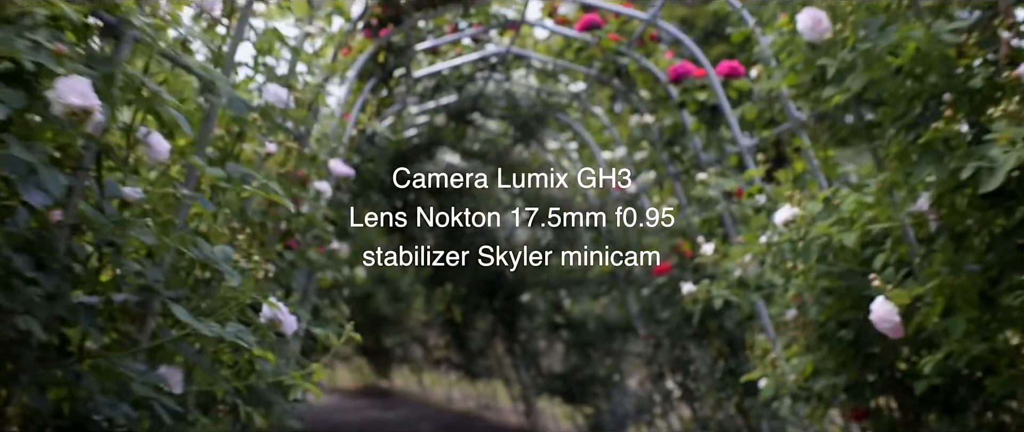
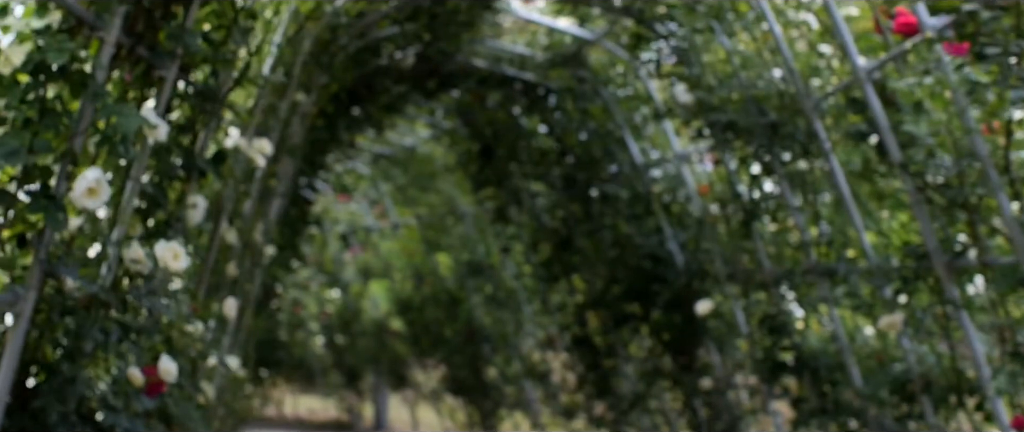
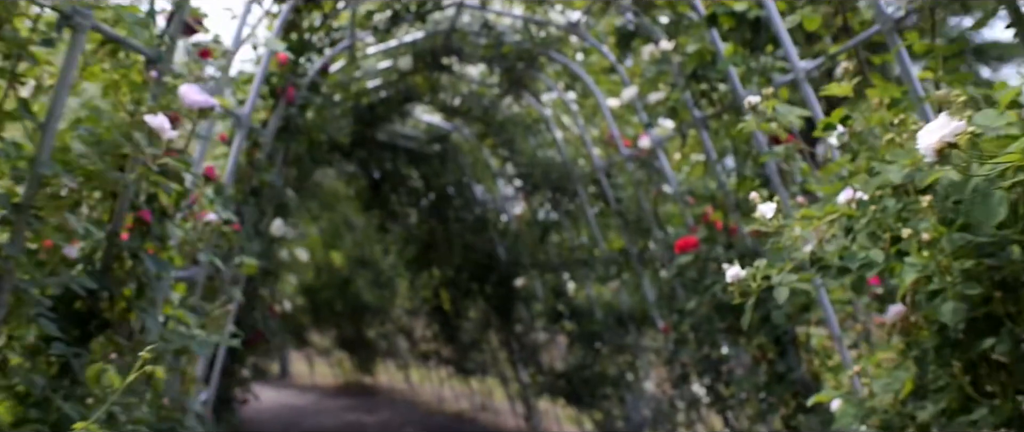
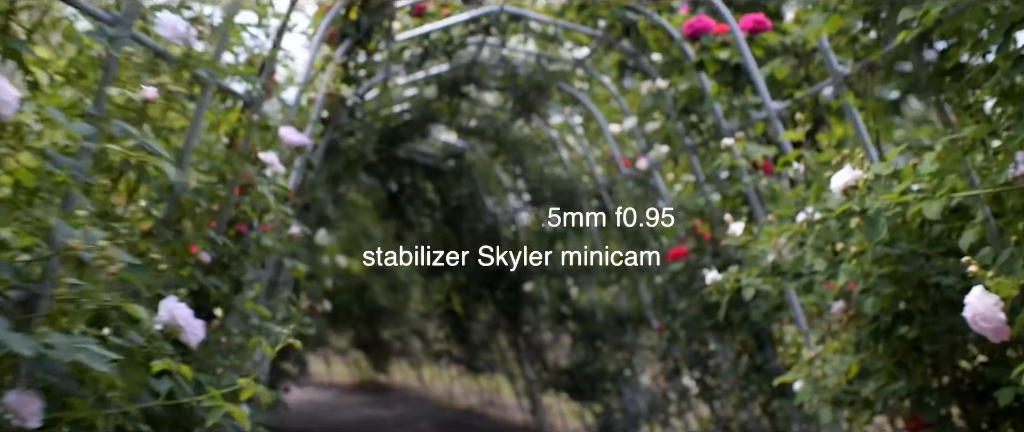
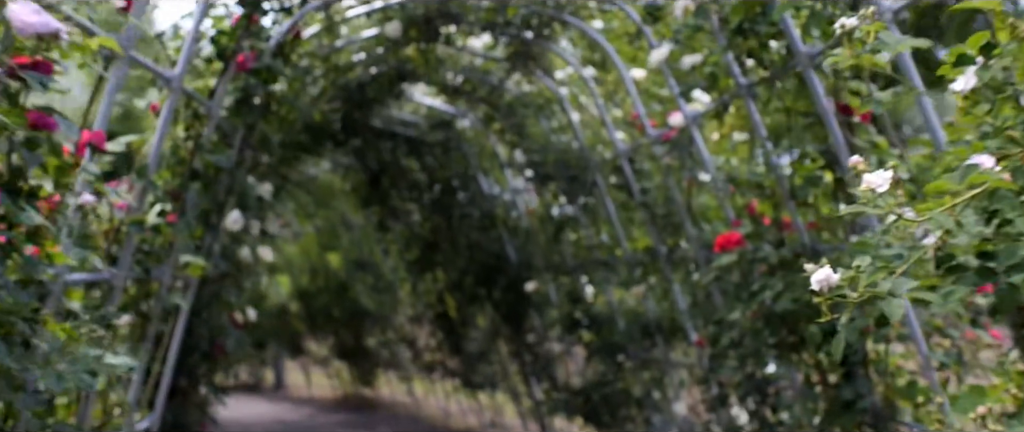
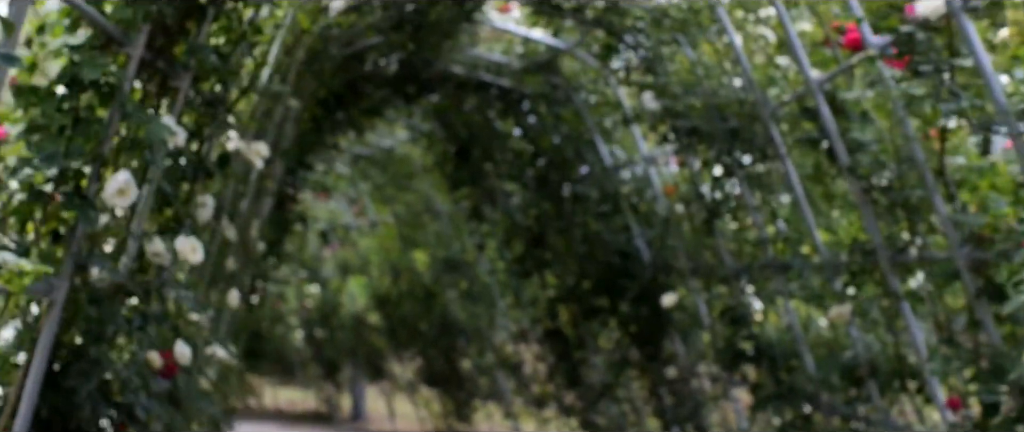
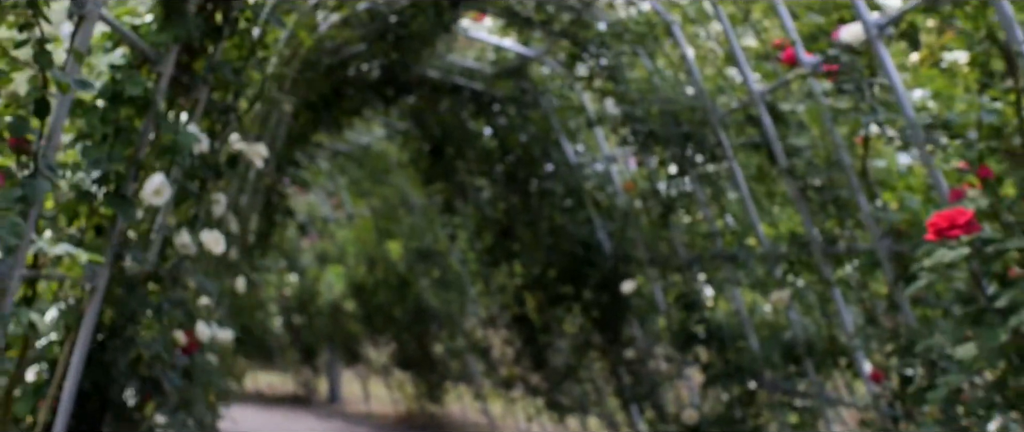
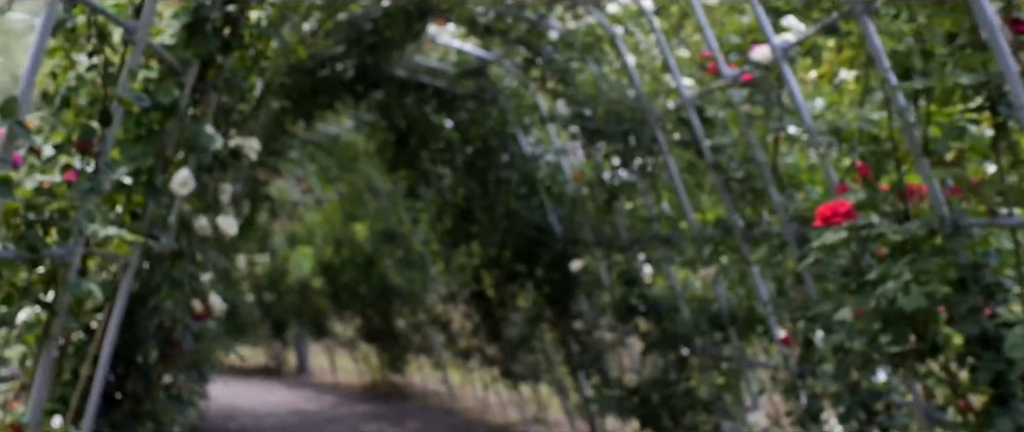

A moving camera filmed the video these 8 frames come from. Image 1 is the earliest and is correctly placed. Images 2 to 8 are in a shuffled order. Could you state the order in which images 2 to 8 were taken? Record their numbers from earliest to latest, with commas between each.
4, 3, 5, 8, 7, 6, 2
